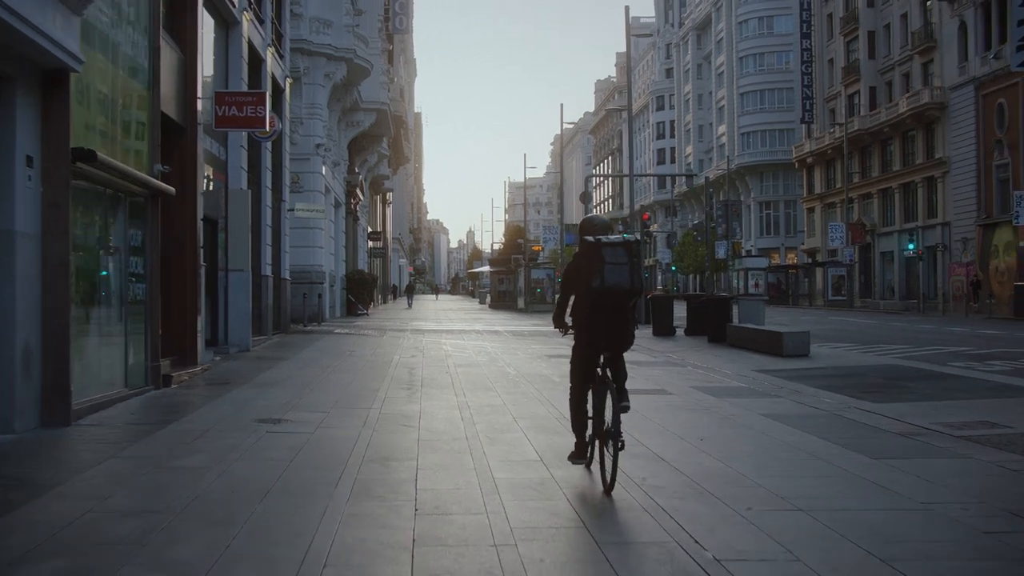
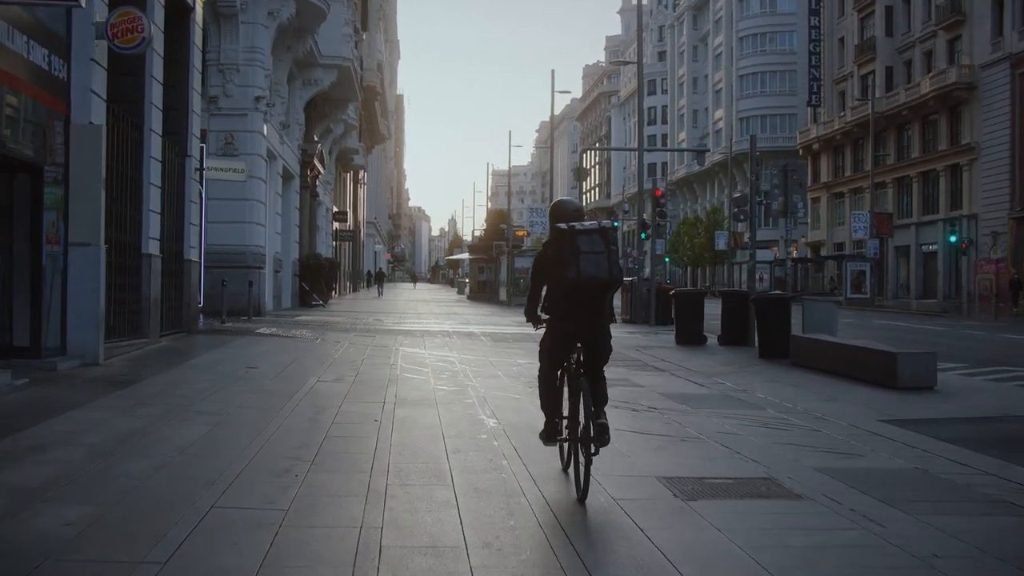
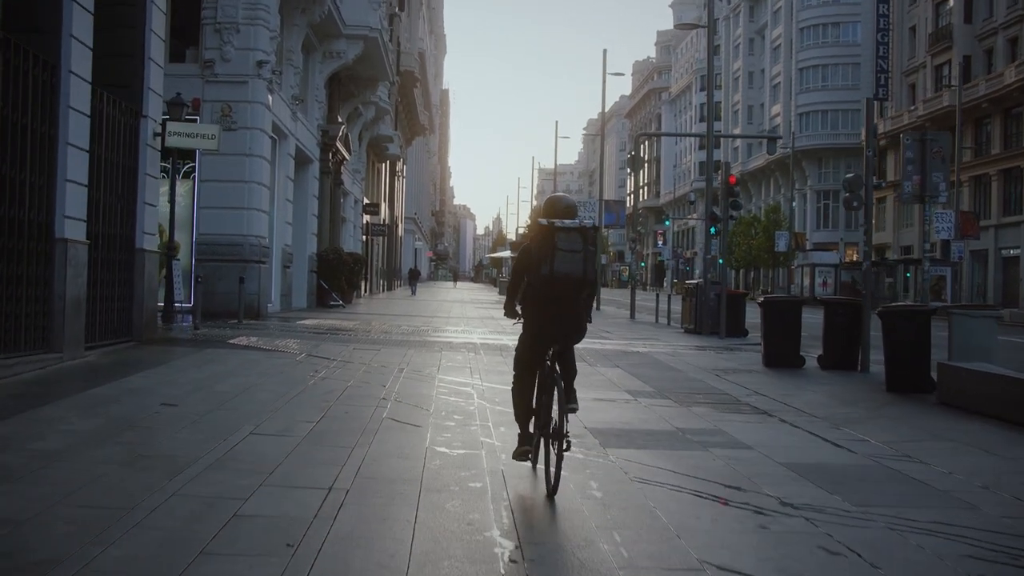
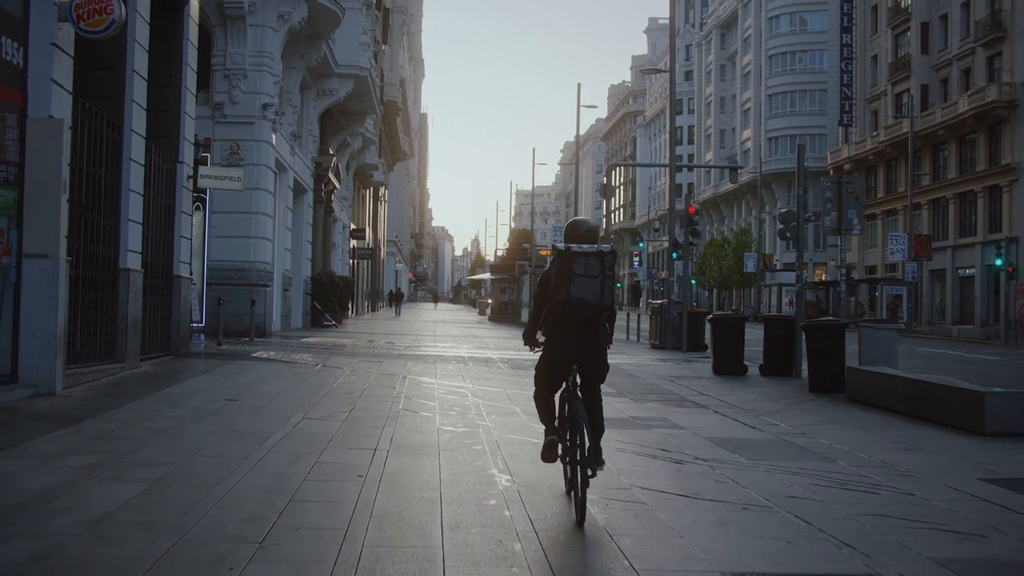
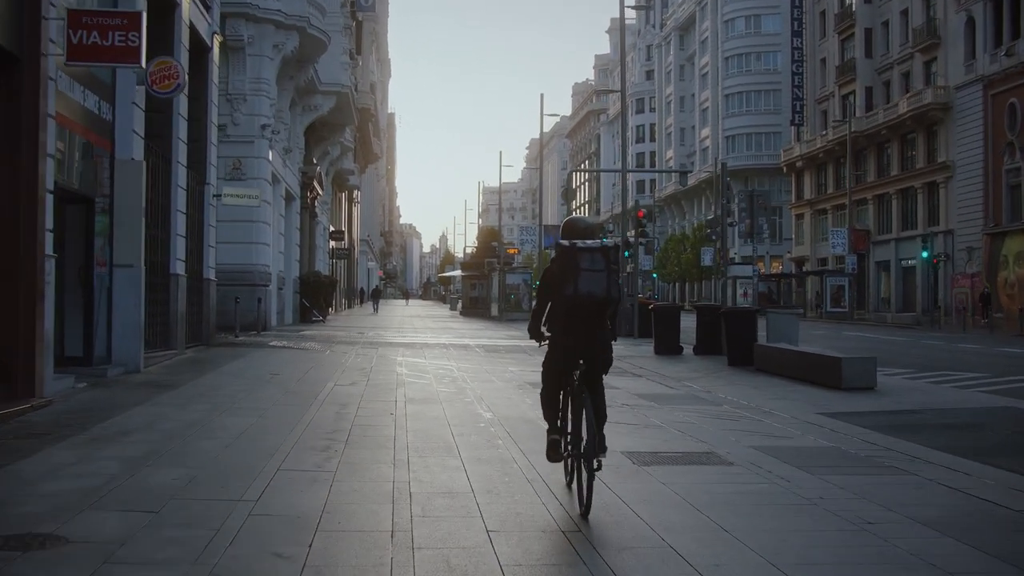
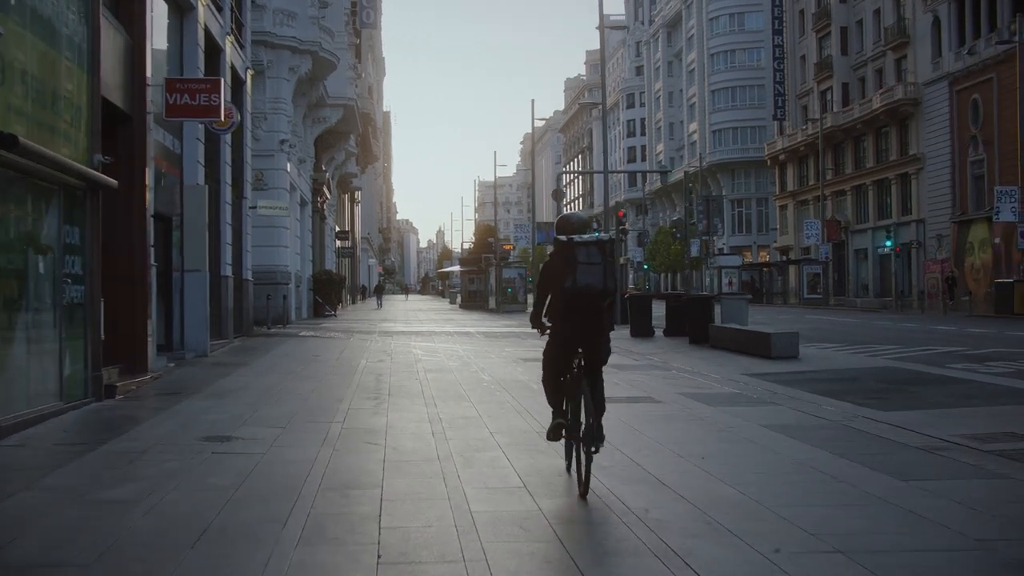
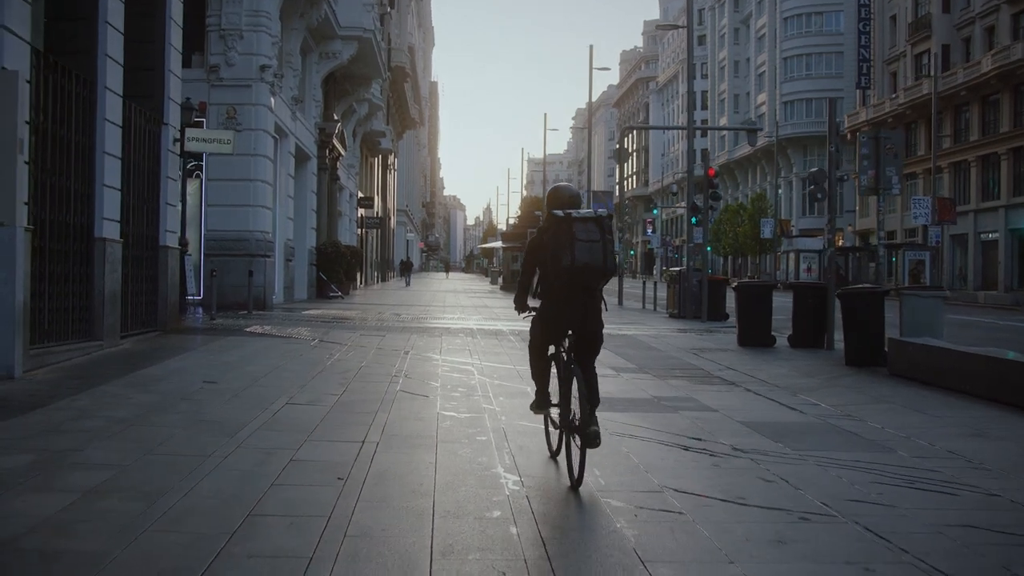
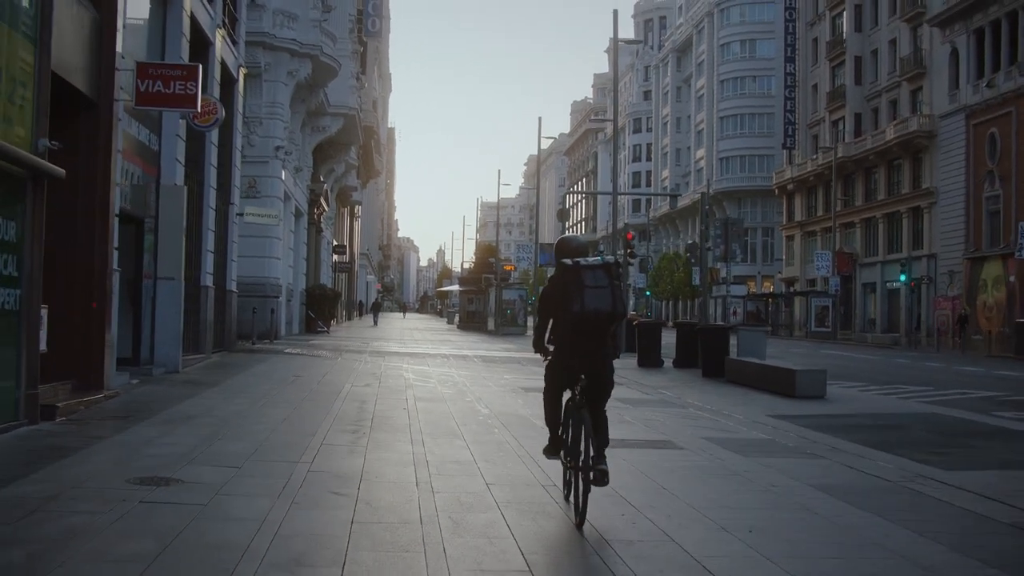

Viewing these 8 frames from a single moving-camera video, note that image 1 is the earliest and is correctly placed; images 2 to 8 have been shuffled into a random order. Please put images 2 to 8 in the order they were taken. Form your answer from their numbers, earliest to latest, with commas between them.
6, 8, 5, 2, 4, 7, 3
